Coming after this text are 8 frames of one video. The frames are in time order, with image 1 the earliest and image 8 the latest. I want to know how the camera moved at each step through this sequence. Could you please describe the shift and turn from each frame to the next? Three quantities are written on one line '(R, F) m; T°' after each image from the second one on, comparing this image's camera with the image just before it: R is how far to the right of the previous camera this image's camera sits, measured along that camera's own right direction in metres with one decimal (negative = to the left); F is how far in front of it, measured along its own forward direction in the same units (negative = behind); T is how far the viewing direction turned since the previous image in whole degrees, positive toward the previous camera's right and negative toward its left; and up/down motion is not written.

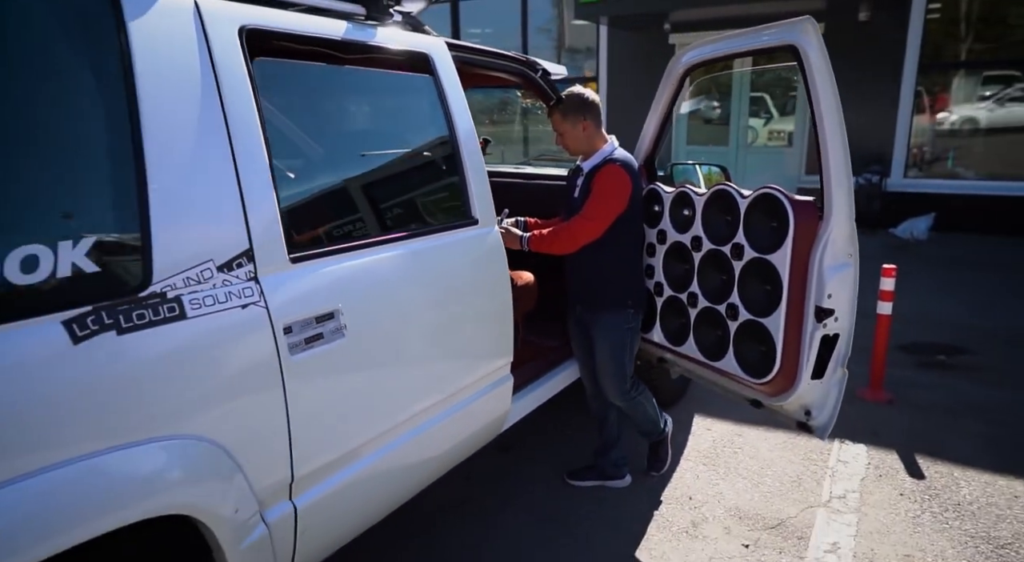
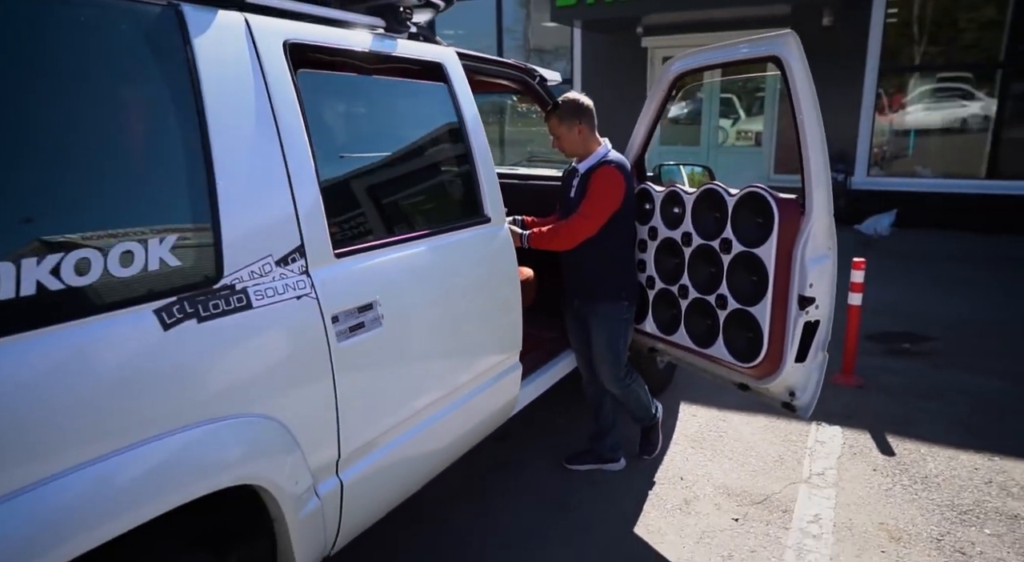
(-0.1, -0.2) m; +3°
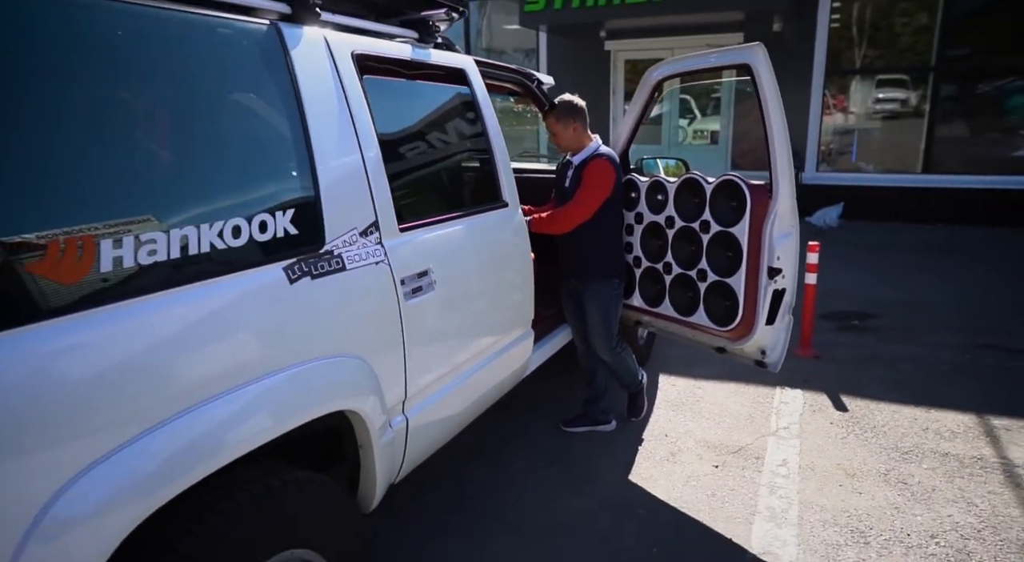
(-0.2, -0.3) m; +4°
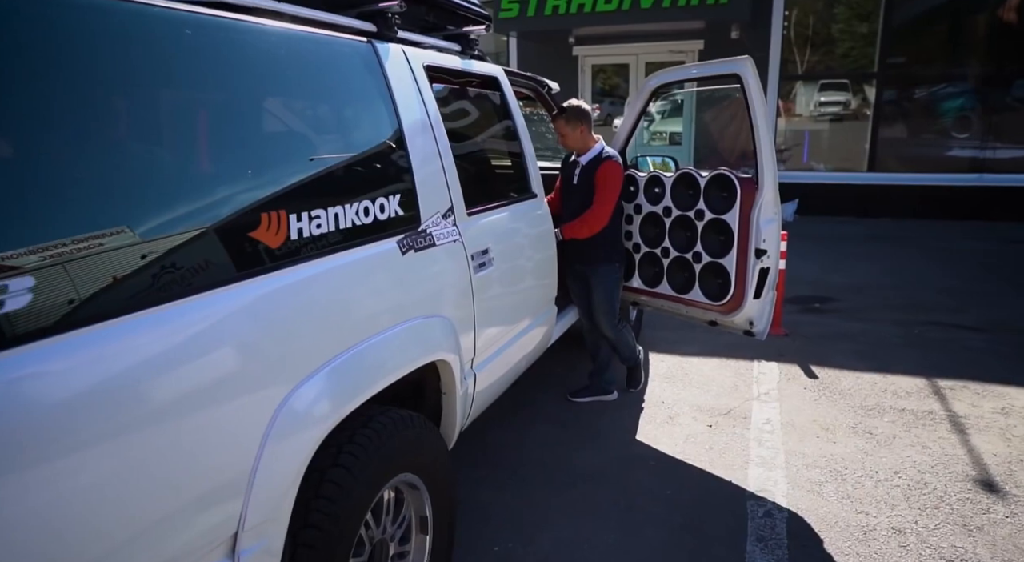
(-0.3, -0.4) m; +4°
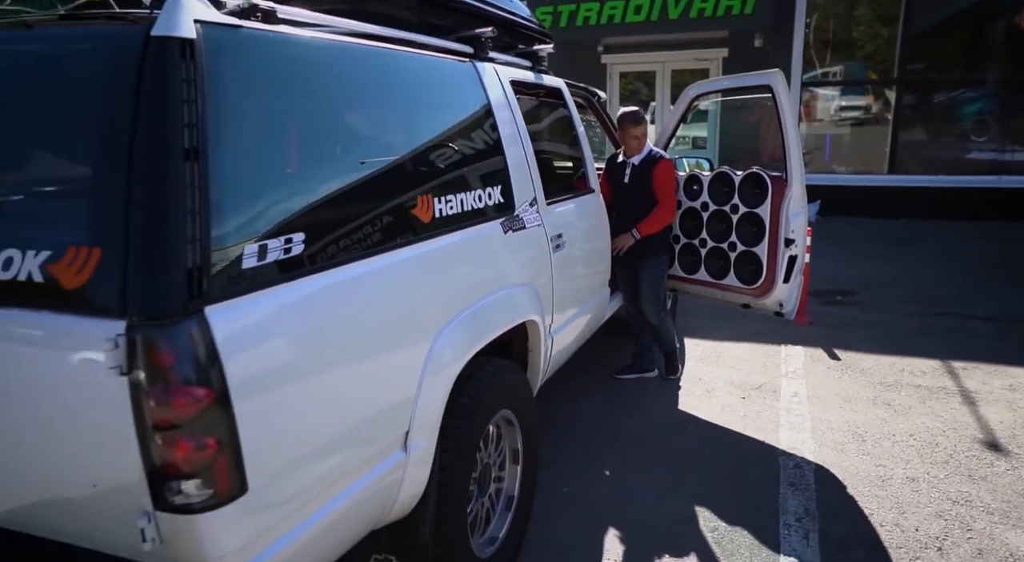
(-0.2, -0.5) m; -2°
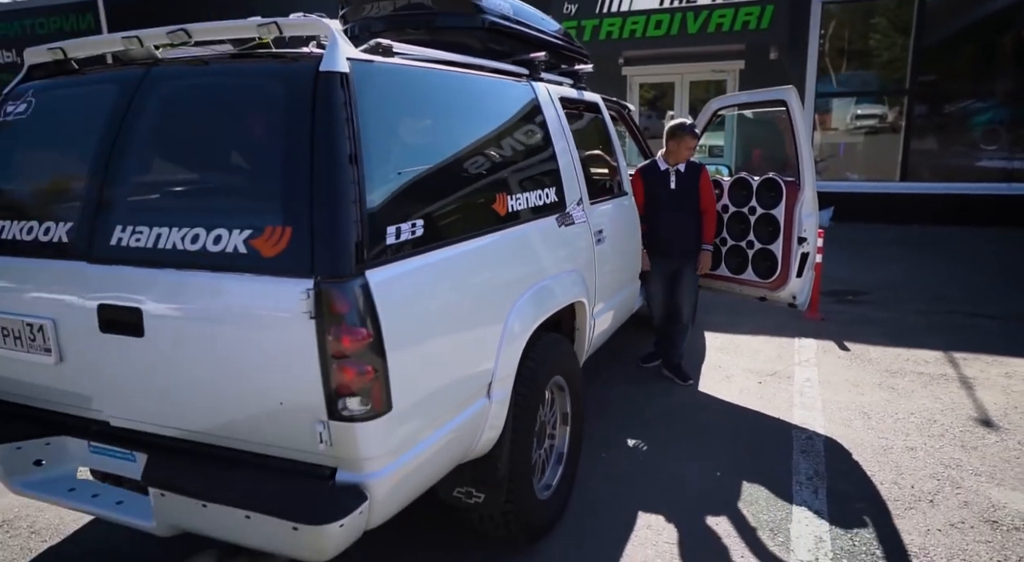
(-0.2, -0.5) m; -1°
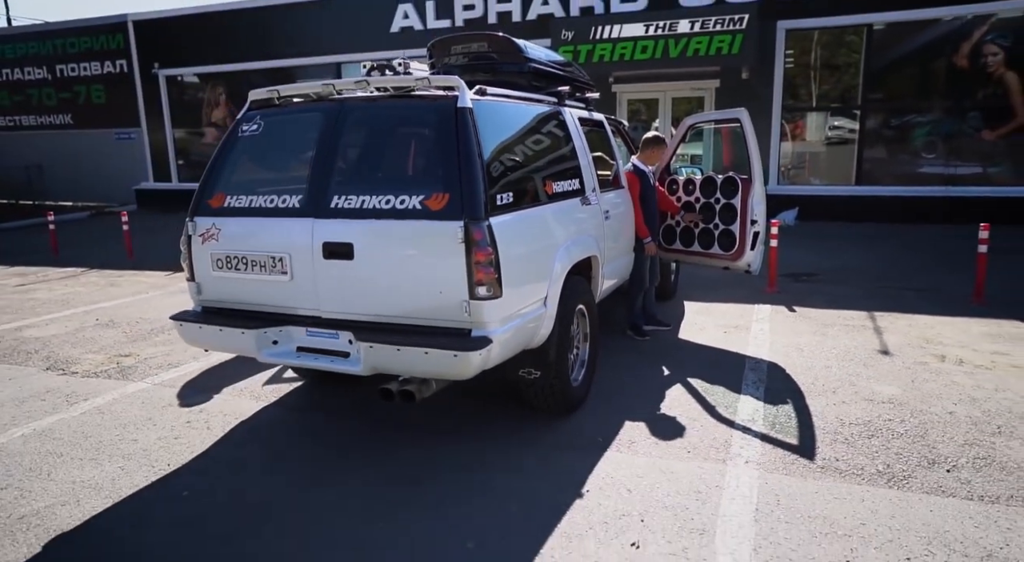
(-0.3, -1.4) m; +1°
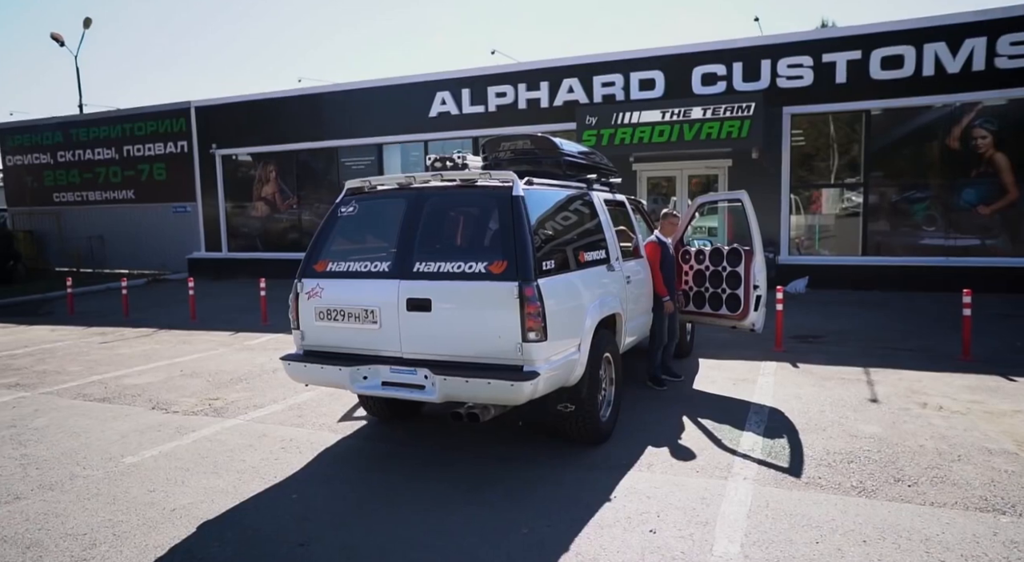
(-0.1, -0.9) m; -2°
